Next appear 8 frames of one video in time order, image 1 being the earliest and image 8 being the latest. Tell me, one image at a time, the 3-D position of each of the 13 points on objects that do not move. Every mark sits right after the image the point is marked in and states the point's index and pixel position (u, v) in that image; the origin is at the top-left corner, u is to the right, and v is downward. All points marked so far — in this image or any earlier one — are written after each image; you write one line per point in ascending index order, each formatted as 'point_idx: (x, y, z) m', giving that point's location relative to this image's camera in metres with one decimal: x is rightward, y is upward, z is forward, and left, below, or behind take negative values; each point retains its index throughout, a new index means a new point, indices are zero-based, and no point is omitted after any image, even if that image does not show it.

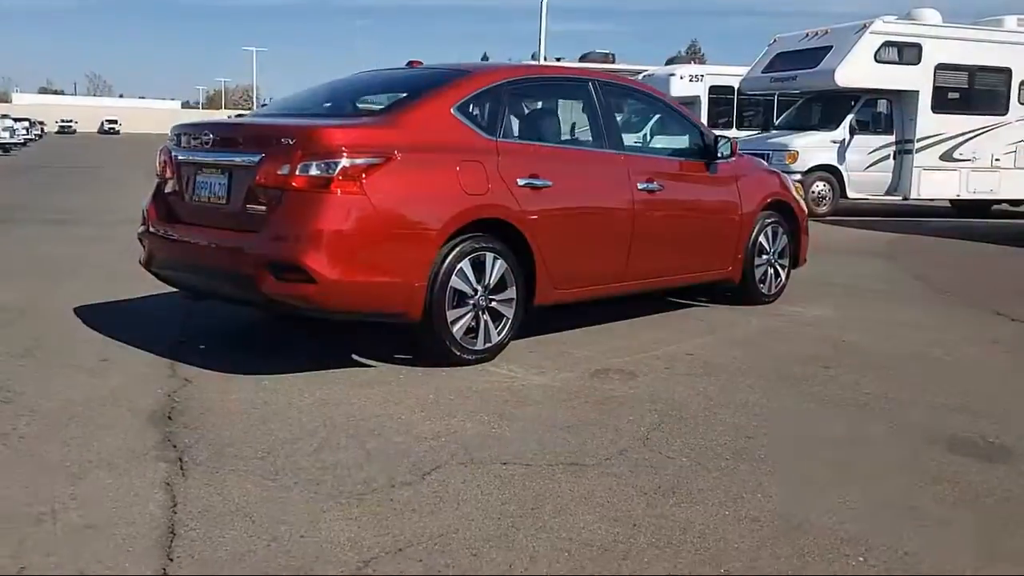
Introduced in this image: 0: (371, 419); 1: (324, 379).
0: (-0.7, -0.7, +5.0) m
1: (-1.1, -0.6, +5.8) m
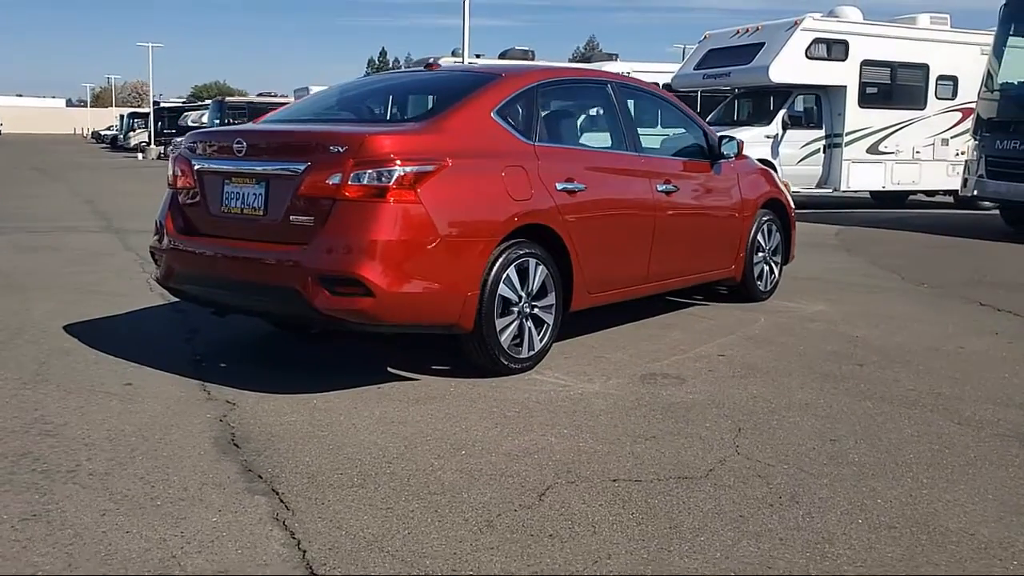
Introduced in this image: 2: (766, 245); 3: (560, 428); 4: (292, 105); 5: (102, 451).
0: (-0.3, -0.8, +4.8) m
1: (-0.8, -0.6, +5.6) m
2: (+2.4, +0.4, +9.1) m
3: (+0.3, -0.7, +5.0) m
4: (-1.6, +1.4, +7.2) m
5: (-2.0, -0.8, +4.5) m
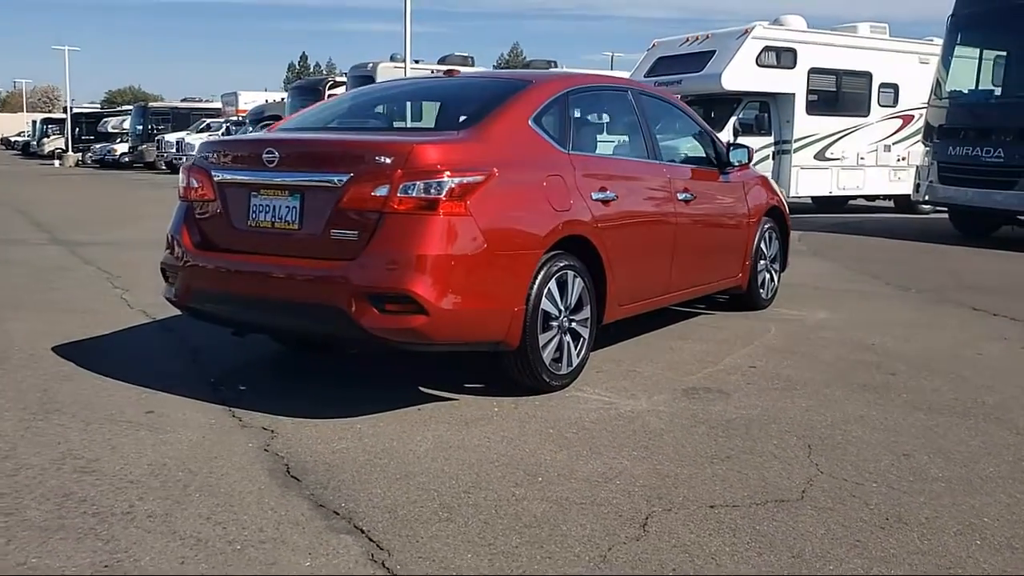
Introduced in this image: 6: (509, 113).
0: (0.0, -0.8, +4.6) m
1: (-0.5, -0.7, +5.3) m
2: (+2.4, +0.3, +9.0) m
3: (+0.6, -0.8, +4.8) m
4: (-1.5, +1.3, +6.8) m
5: (-1.6, -0.9, +4.2) m
6: (0.0, +1.1, +5.8) m
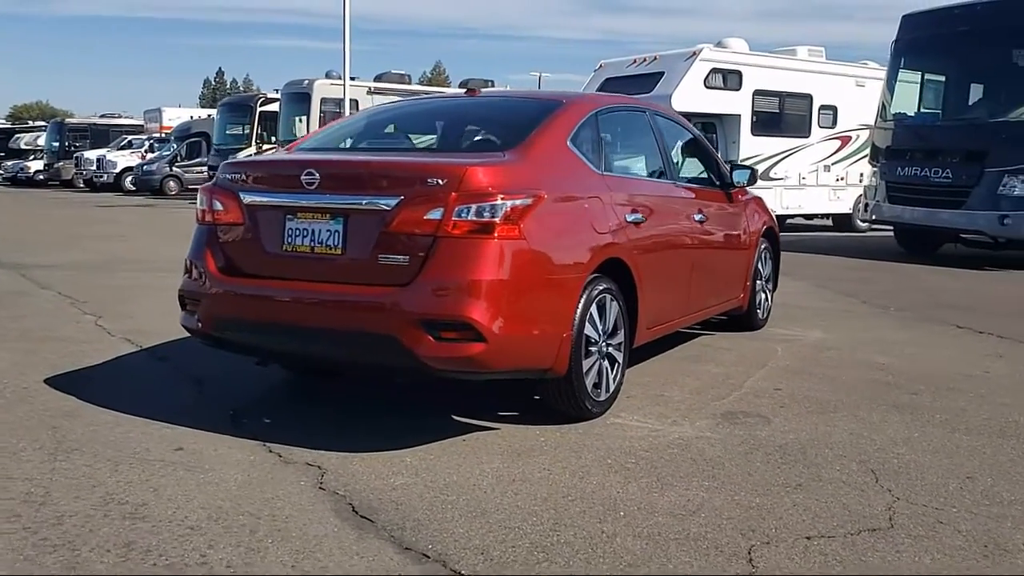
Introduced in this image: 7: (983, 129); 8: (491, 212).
0: (+0.4, -1.0, +4.4) m
1: (-0.2, -0.9, +5.1) m
2: (+2.4, +0.1, +9.1) m
3: (+0.9, -0.9, +4.7) m
4: (-1.3, +1.1, +6.6) m
5: (-1.2, -1.0, +3.9) m
6: (+0.2, +0.9, +5.7) m
7: (+7.4, +2.6, +15.3) m
8: (-0.1, +0.4, +4.9) m
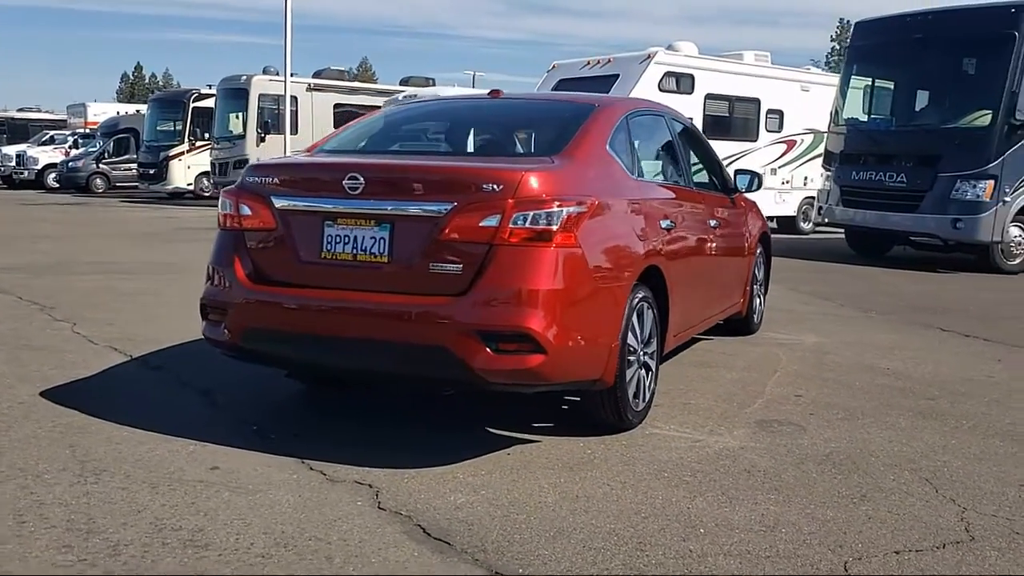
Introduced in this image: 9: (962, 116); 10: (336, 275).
0: (+0.7, -1.0, +4.3) m
1: (+0.1, -0.9, +4.9) m
2: (+2.4, +0.1, +9.1) m
3: (+1.2, -1.0, +4.6) m
4: (-1.2, +1.0, +6.3) m
5: (-0.8, -1.1, +3.6) m
6: (+0.4, +0.9, +5.6) m
7: (+6.9, +2.5, +15.7) m
8: (+0.2, +0.3, +4.7) m
9: (+7.3, +2.8, +15.6) m
10: (-0.9, +0.1, +5.0) m
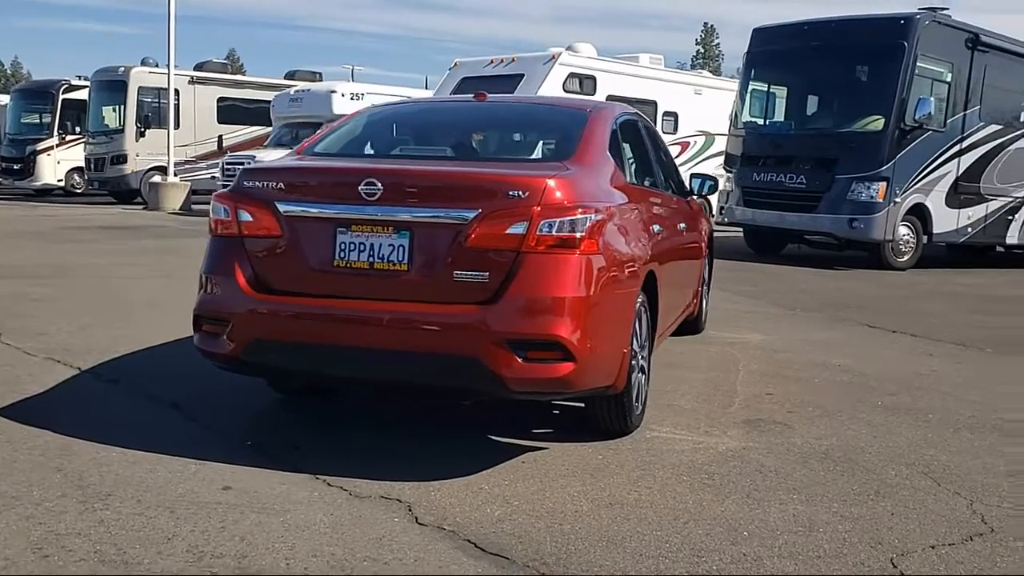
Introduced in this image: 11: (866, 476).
0: (+0.9, -1.1, +4.4) m
1: (+0.2, -1.0, +4.9) m
2: (+1.9, +0.1, +9.3) m
3: (+1.4, -1.0, +4.7) m
4: (-1.3, +1.0, +6.1) m
5: (-0.6, -1.1, +3.5) m
6: (+0.4, +0.8, +5.6) m
7: (+5.5, +2.6, +16.4) m
8: (+0.3, +0.3, +4.7) m
9: (+5.9, +2.9, +16.4) m
10: (-0.8, 0.0, +4.8) m
11: (+1.9, -1.0, +5.1) m
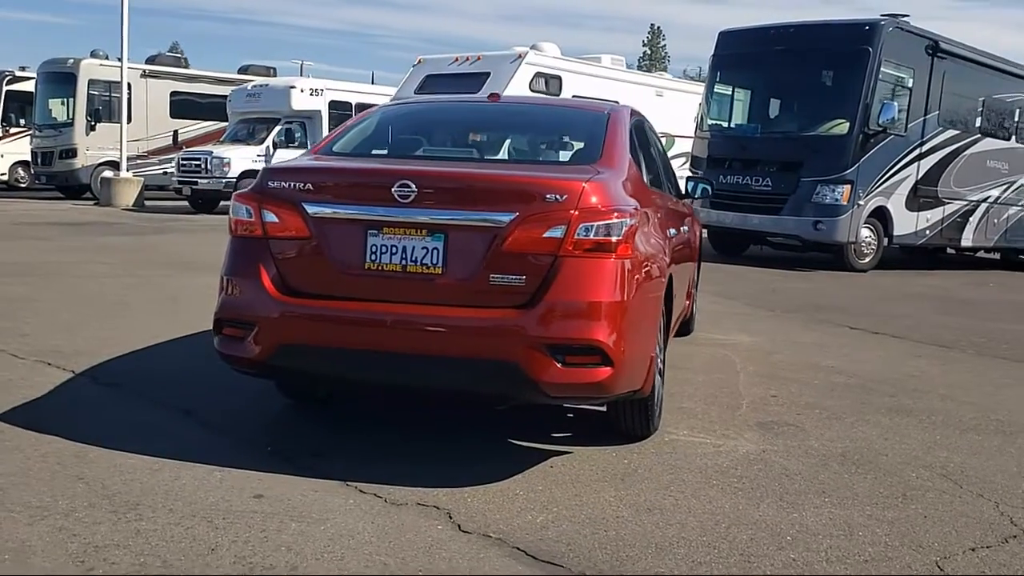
0: (+1.1, -1.1, +4.4) m
1: (+0.3, -1.0, +4.9) m
2: (+1.8, +0.1, +9.4) m
3: (+1.5, -1.0, +4.8) m
4: (-1.2, +1.0, +6.0) m
5: (-0.3, -1.1, +3.4) m
6: (+0.6, +0.8, +5.5) m
7: (+5.1, +2.6, +16.7) m
8: (+0.5, +0.3, +4.7) m
9: (+5.5, +2.9, +16.7) m
10: (-0.7, 0.0, +4.7) m
11: (+2.0, -1.0, +5.1) m
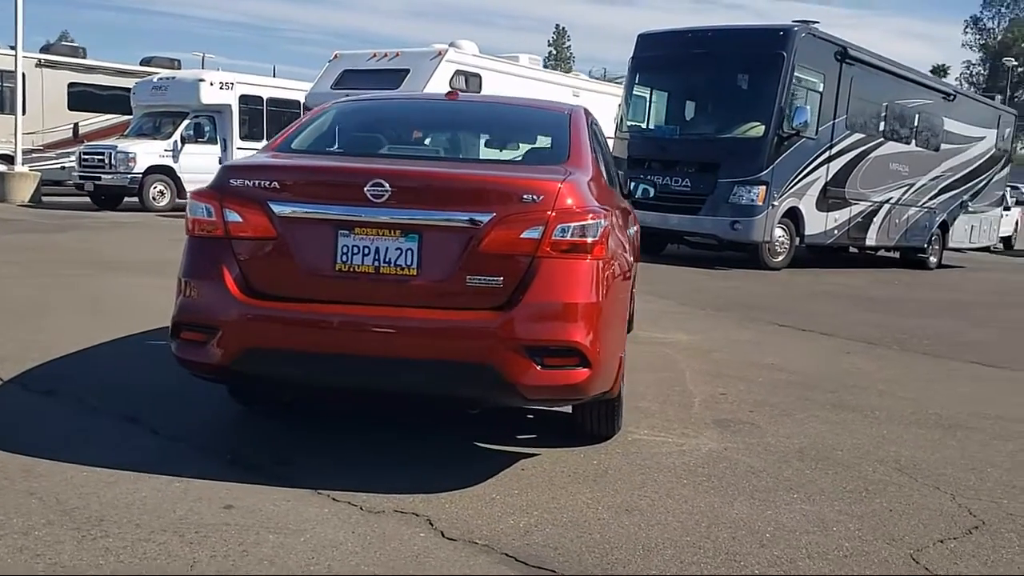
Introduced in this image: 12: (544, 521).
0: (+1.0, -1.1, +4.4) m
1: (+0.2, -1.0, +4.9) m
2: (+1.2, +0.1, +9.5) m
3: (+1.4, -1.0, +4.9) m
4: (-1.4, +1.0, +5.8) m
5: (-0.3, -1.1, +3.4) m
6: (+0.4, +0.8, +5.5) m
7: (+3.7, +2.6, +17.1) m
8: (+0.3, +0.3, +4.7) m
9: (+4.1, +2.9, +17.1) m
10: (-0.8, 0.0, +4.6) m
11: (+1.9, -1.0, +5.3) m
12: (+0.1, -1.1, +4.3) m
